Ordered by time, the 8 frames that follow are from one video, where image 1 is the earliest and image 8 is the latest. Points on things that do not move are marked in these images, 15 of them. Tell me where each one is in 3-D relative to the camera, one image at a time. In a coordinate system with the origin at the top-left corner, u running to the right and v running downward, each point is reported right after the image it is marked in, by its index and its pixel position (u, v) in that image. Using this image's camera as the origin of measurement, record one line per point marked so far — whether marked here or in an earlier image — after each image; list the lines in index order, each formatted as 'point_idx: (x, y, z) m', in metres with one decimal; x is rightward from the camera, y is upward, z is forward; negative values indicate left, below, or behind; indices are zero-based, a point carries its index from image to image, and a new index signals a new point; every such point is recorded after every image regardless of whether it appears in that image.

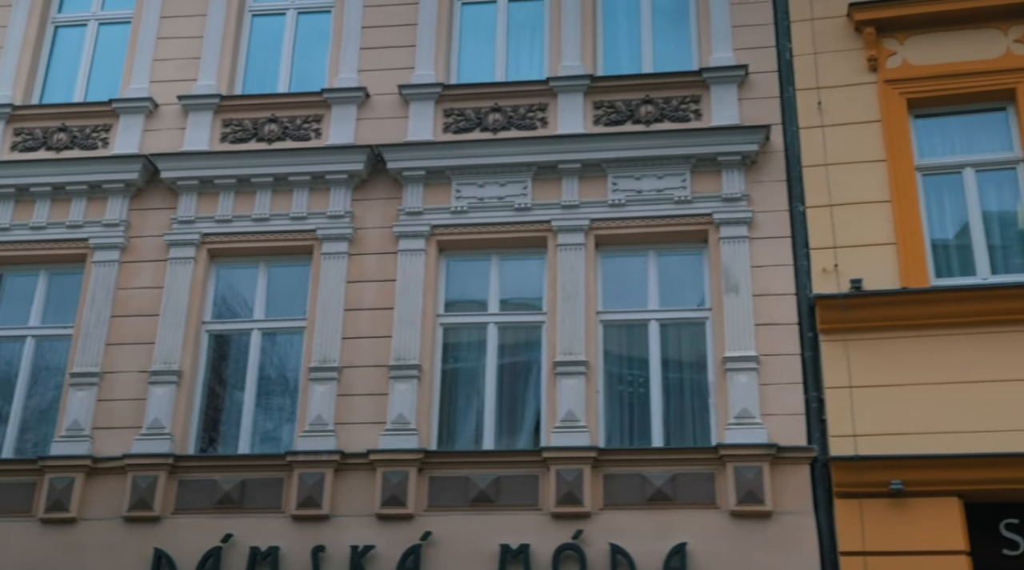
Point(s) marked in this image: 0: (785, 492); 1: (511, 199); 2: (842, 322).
0: (+2.1, -1.6, +9.5) m
1: (0.0, +0.8, +11.2) m
2: (+2.6, -0.3, +10.0) m
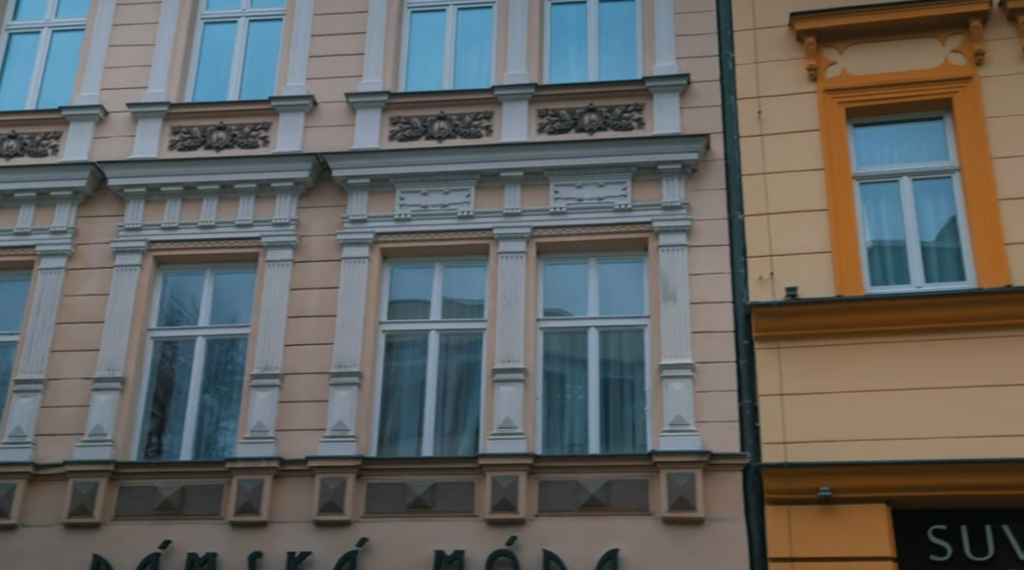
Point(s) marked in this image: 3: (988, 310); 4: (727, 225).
0: (+1.6, -1.6, +9.6) m
1: (-0.5, +0.7, +11.2) m
2: (+2.1, -0.4, +10.0) m
3: (+3.7, -0.2, +9.7) m
4: (+1.8, +0.5, +10.7) m
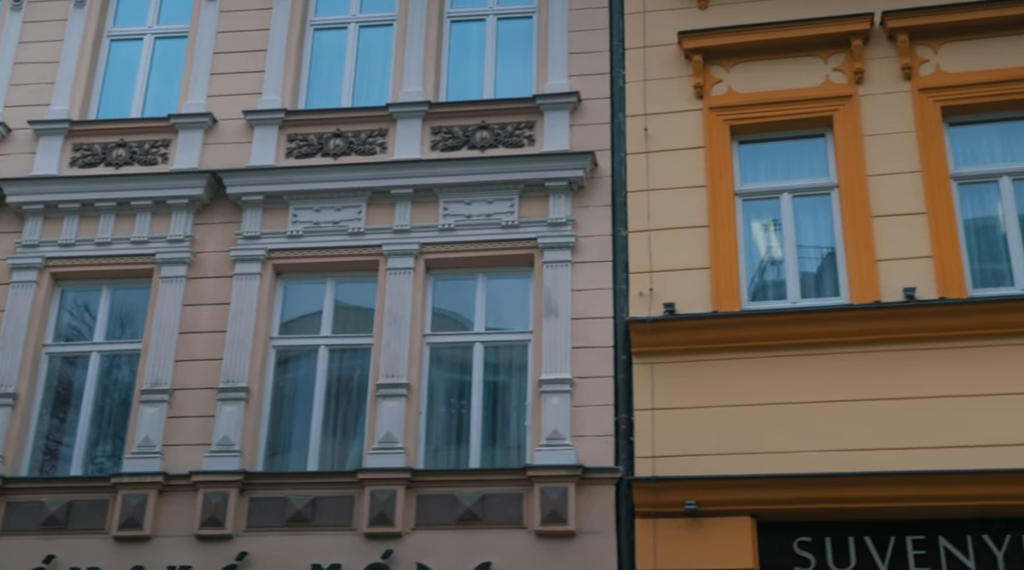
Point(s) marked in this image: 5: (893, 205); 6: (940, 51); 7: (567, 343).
0: (+0.6, -1.8, +9.7) m
1: (-1.5, +0.6, +11.4) m
2: (+1.1, -0.5, +10.2) m
3: (+2.7, -0.3, +9.9) m
4: (+0.9, +0.4, +10.9) m
5: (+3.2, +0.7, +10.4) m
6: (+3.7, +2.0, +11.0) m
7: (+0.5, -0.5, +10.5) m
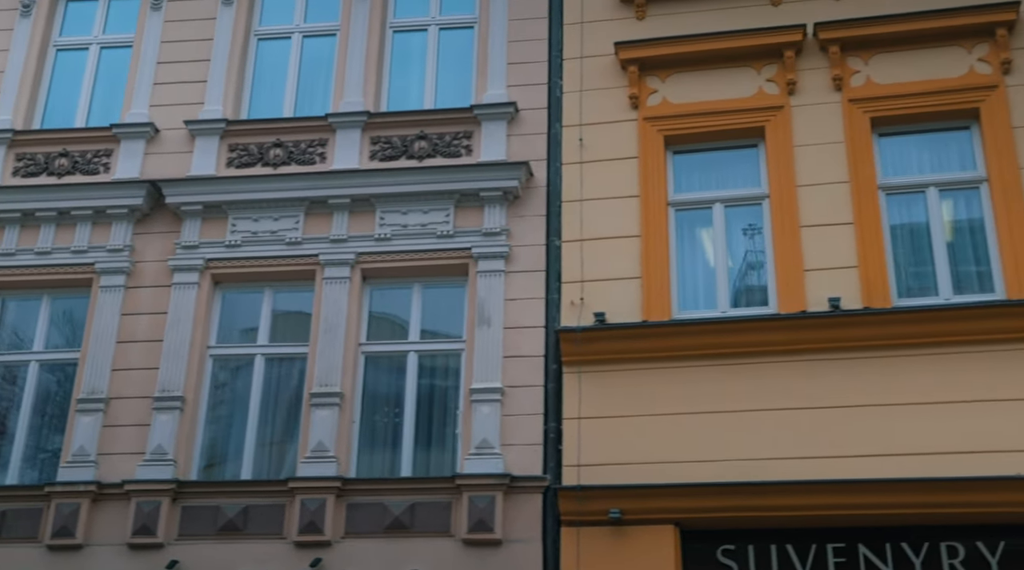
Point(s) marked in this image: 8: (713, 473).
0: (0.0, -1.8, +9.8) m
1: (-2.1, +0.5, +11.4) m
2: (+0.5, -0.6, +10.3) m
3: (+2.1, -0.4, +10.0) m
4: (+0.3, +0.3, +11.0) m
5: (+2.6, +0.6, +10.5) m
6: (+3.2, +2.0, +11.1) m
7: (-0.1, -0.6, +10.6) m
8: (+1.5, -1.4, +9.7) m
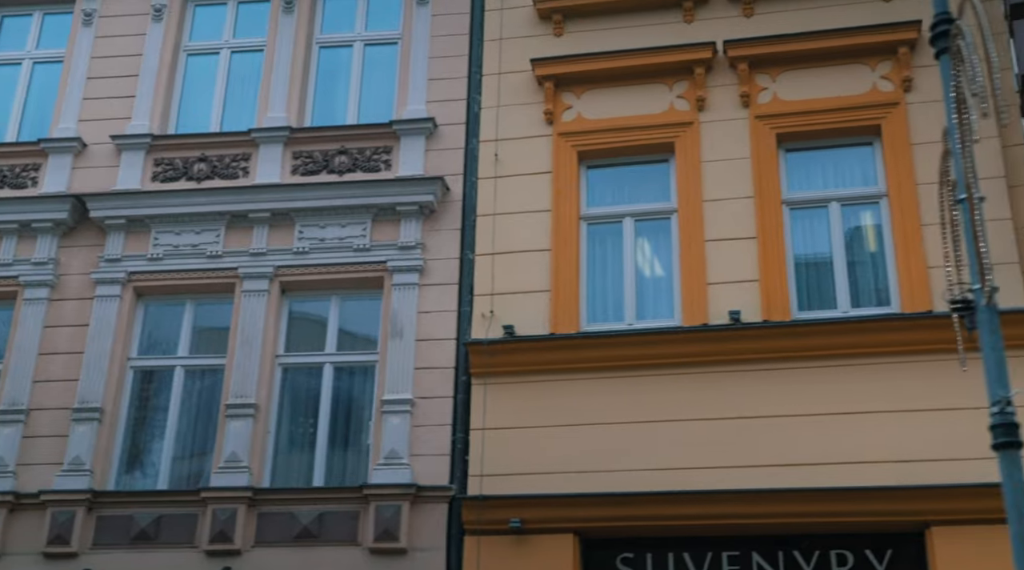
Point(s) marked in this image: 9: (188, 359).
0: (-0.7, -2.0, +10.0) m
1: (-2.8, +0.4, +11.6) m
2: (-0.2, -0.7, +10.5) m
3: (+1.4, -0.5, +10.2) m
4: (-0.5, +0.2, +11.2) m
5: (+1.8, +0.5, +10.8) m
6: (+2.4, +1.9, +11.3) m
7: (-0.9, -0.7, +10.8) m
8: (+0.8, -1.6, +9.9) m
9: (-2.9, -0.7, +11.4) m
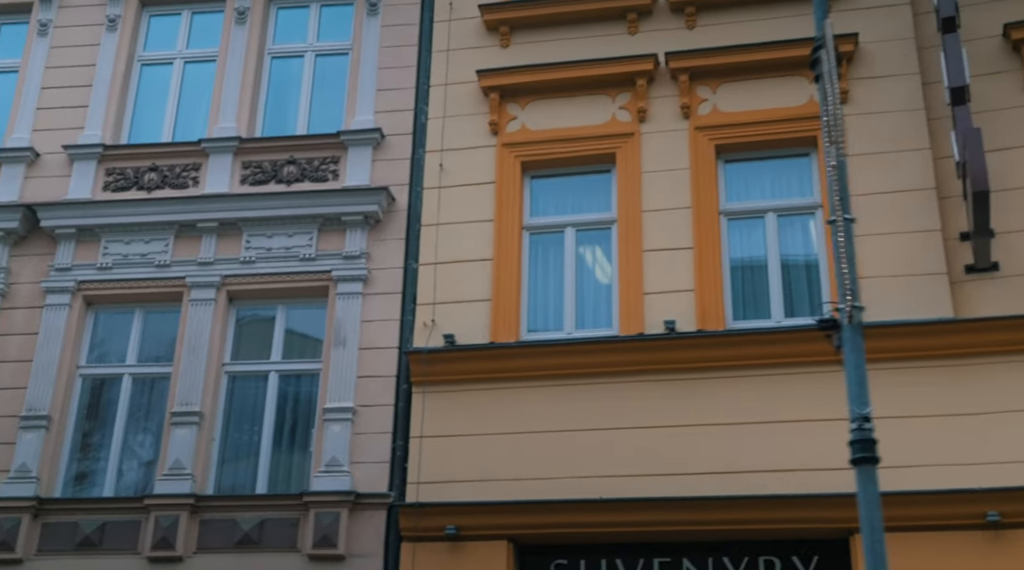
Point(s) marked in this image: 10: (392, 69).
0: (-1.2, -2.0, +10.2) m
1: (-3.4, +0.3, +11.8) m
2: (-0.7, -0.8, +10.7) m
3: (+0.9, -0.6, +10.4) m
4: (-1.0, +0.1, +11.3) m
5: (+1.3, +0.4, +10.9) m
6: (+1.9, +1.8, +11.5) m
7: (-1.4, -0.8, +10.9) m
8: (+0.3, -1.6, +10.1) m
9: (-3.5, -0.8, +11.5) m
10: (-1.2, +2.1, +12.4) m
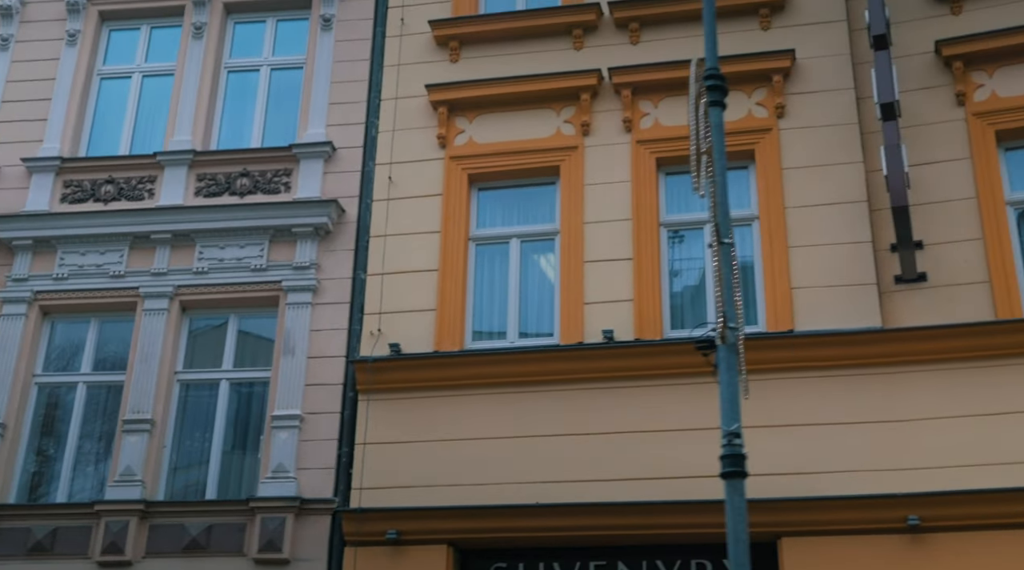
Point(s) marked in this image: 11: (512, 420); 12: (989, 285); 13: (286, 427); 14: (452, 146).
0: (-1.7, -2.1, +10.4) m
1: (-3.9, +0.2, +12.0) m
2: (-1.2, -0.9, +10.9) m
3: (+0.4, -0.7, +10.6) m
4: (-1.5, 0.0, +11.6) m
5: (+0.8, +0.3, +11.2) m
6: (+1.4, +1.7, +11.8) m
7: (-1.9, -0.8, +11.2) m
8: (-0.2, -1.7, +10.3) m
9: (-3.9, -0.9, +11.8) m
10: (-1.7, +2.0, +12.7) m
11: (0.0, -1.1, +10.6) m
12: (+3.9, 0.0, +10.3) m
13: (-2.0, -1.2, +10.9) m
14: (-0.6, +1.3, +12.1) m
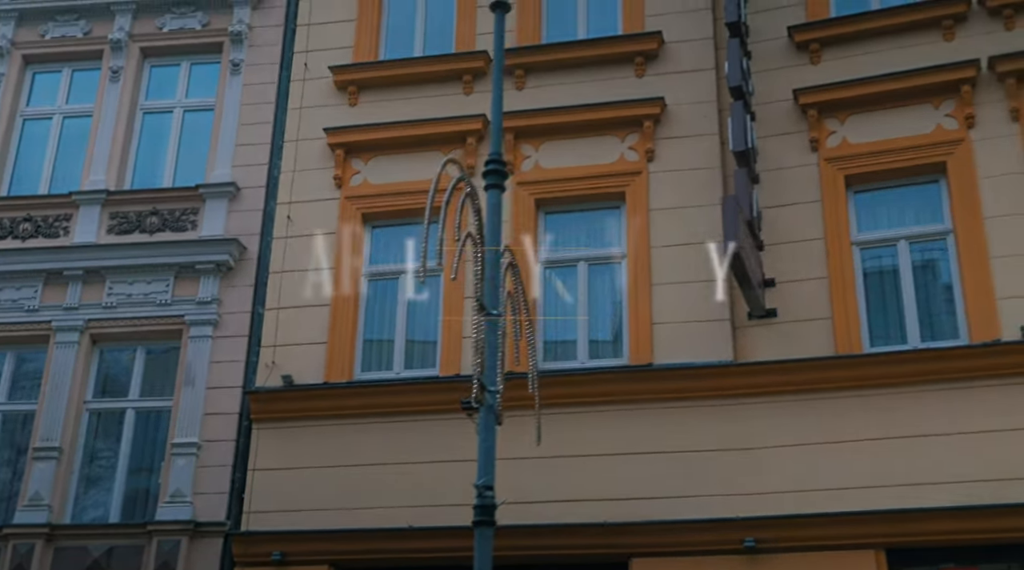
0: (-2.8, -2.5, +11.2) m
1: (-5.0, -0.2, +12.8) m
2: (-2.3, -1.2, +11.7) m
3: (-0.7, -1.0, +11.4) m
4: (-2.6, -0.3, +12.3) m
5: (-0.3, 0.0, +12.0) m
6: (+0.3, +1.4, +12.5) m
7: (-3.0, -1.2, +11.9) m
8: (-1.3, -2.1, +11.1) m
9: (-5.0, -1.2, +12.5) m
10: (-2.8, +1.7, +13.5) m
11: (-1.1, -1.5, +11.4) m
12: (+2.8, -0.3, +11.0) m
13: (-3.1, -1.6, +11.7) m
14: (-1.7, +1.0, +12.8) m
